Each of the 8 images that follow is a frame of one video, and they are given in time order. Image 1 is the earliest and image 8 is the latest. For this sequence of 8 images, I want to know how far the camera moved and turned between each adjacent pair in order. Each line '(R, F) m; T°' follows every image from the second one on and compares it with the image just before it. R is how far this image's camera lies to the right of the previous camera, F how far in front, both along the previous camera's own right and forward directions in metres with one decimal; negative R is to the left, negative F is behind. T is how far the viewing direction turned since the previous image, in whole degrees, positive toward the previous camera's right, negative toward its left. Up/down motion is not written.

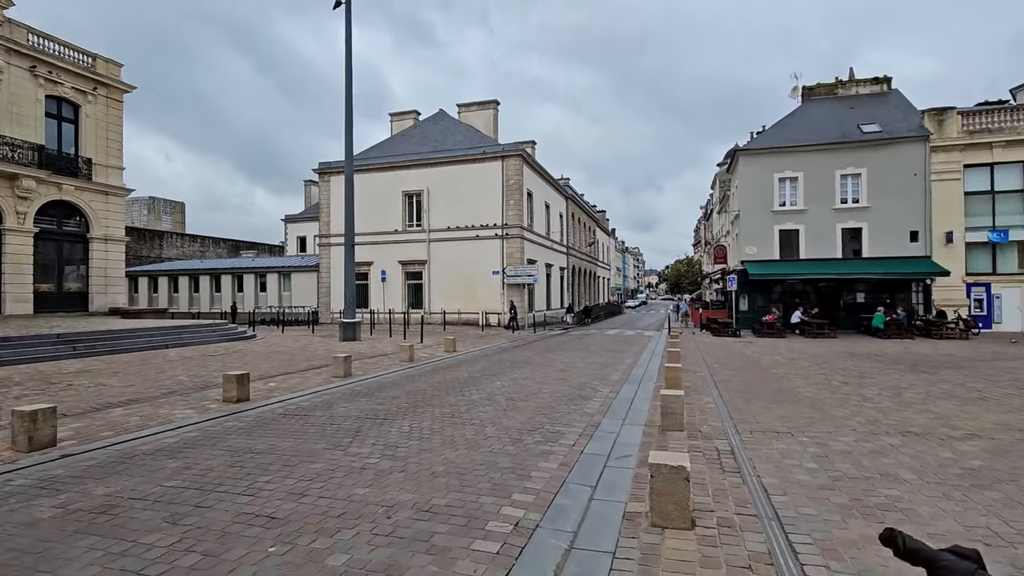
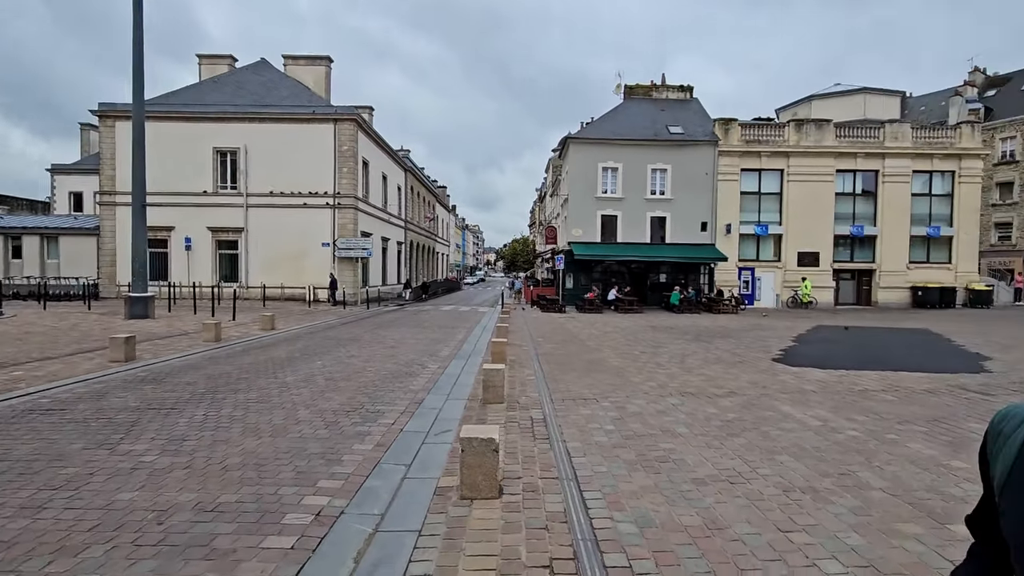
(+0.2, +0.1) m; +18°
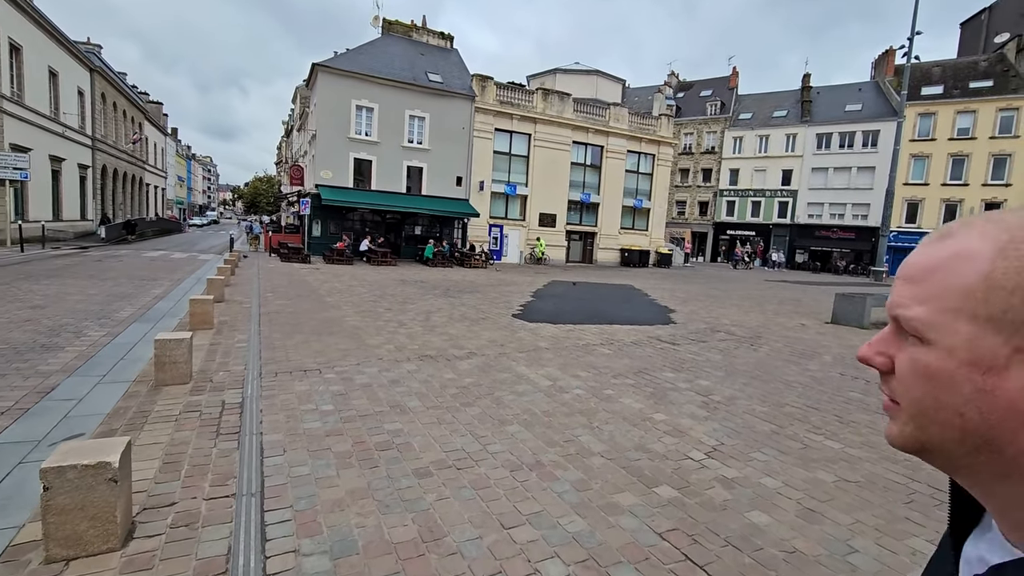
(+0.6, +1.0) m; +26°
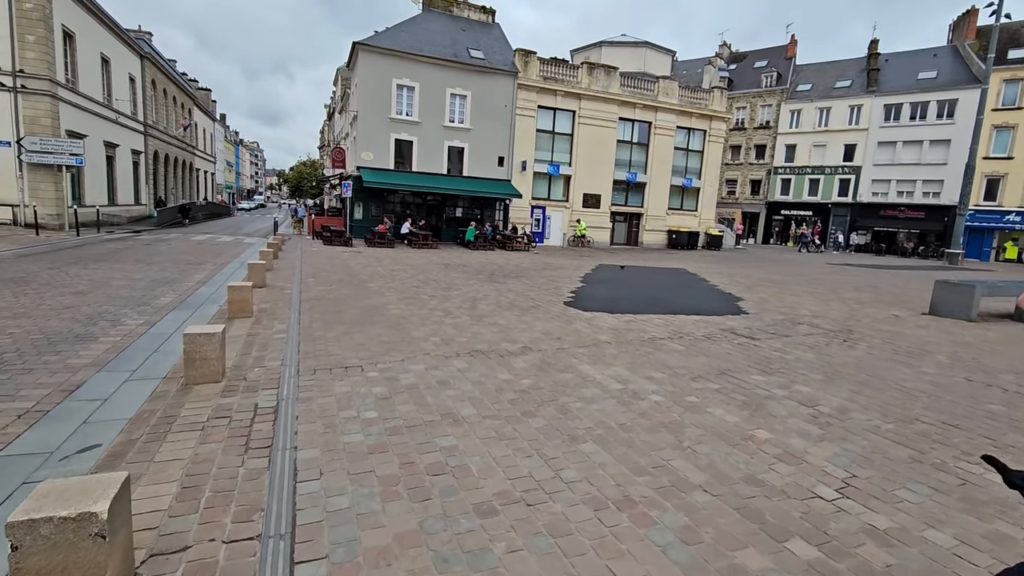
(-0.3, +0.8) m; -4°
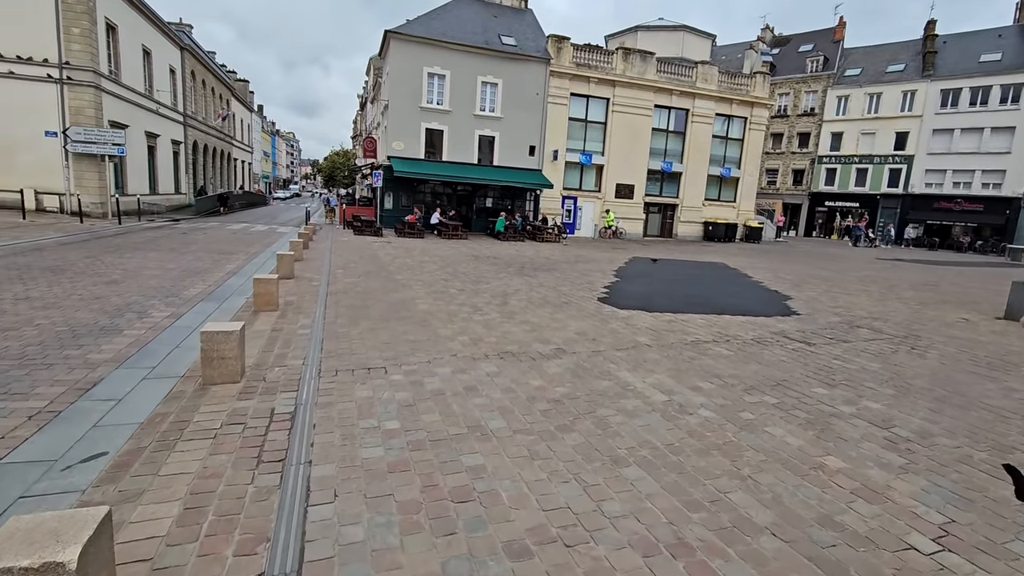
(-0.1, +0.4) m; -3°
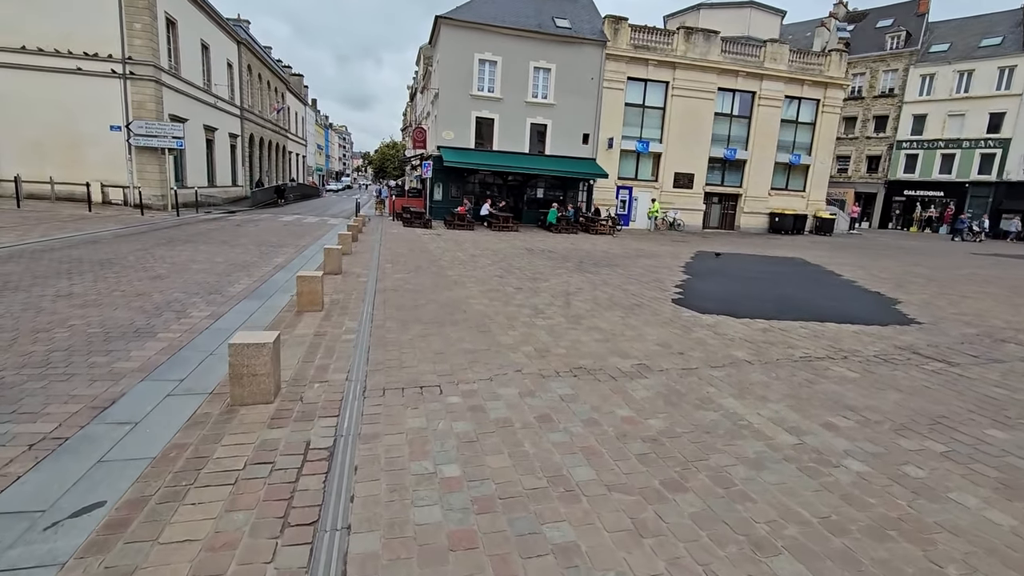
(-0.3, +0.9) m; -5°
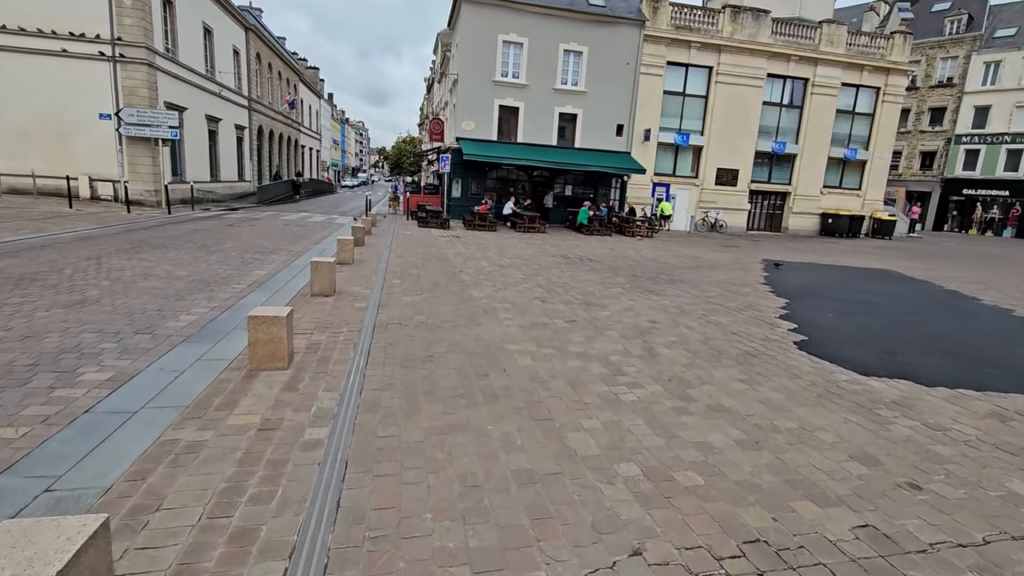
(-0.5, +2.6) m; -2°
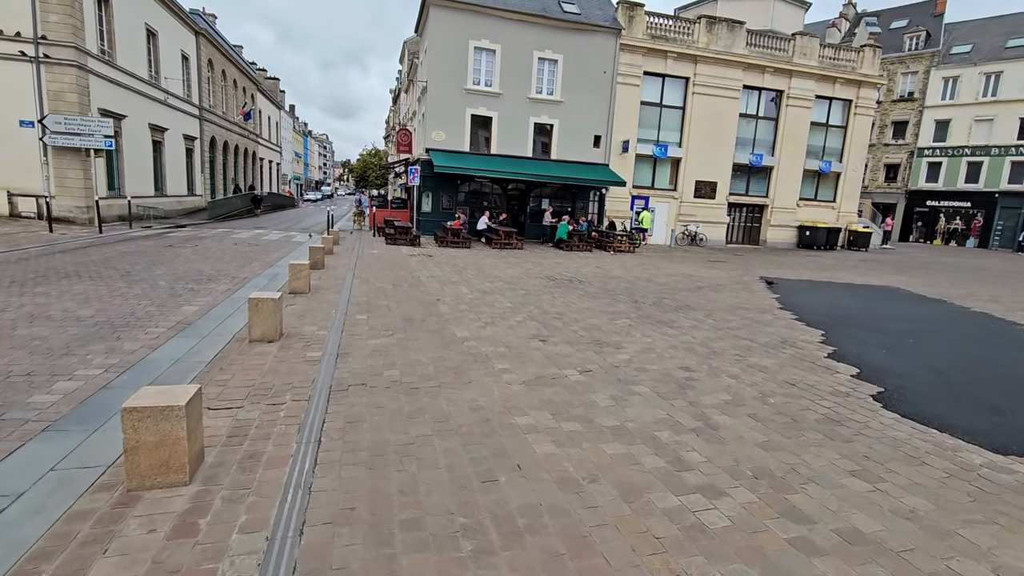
(-0.3, +1.5) m; +4°
